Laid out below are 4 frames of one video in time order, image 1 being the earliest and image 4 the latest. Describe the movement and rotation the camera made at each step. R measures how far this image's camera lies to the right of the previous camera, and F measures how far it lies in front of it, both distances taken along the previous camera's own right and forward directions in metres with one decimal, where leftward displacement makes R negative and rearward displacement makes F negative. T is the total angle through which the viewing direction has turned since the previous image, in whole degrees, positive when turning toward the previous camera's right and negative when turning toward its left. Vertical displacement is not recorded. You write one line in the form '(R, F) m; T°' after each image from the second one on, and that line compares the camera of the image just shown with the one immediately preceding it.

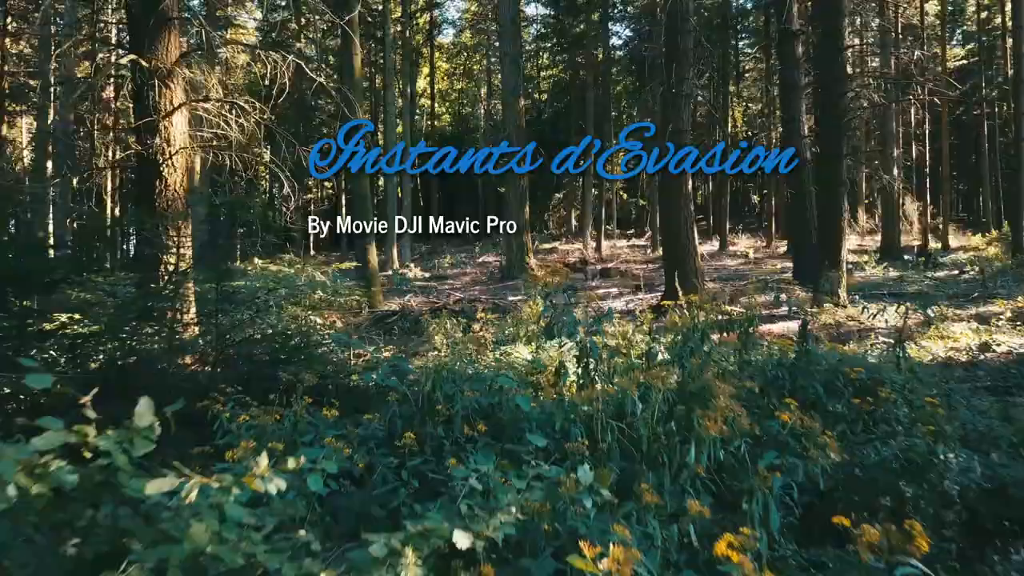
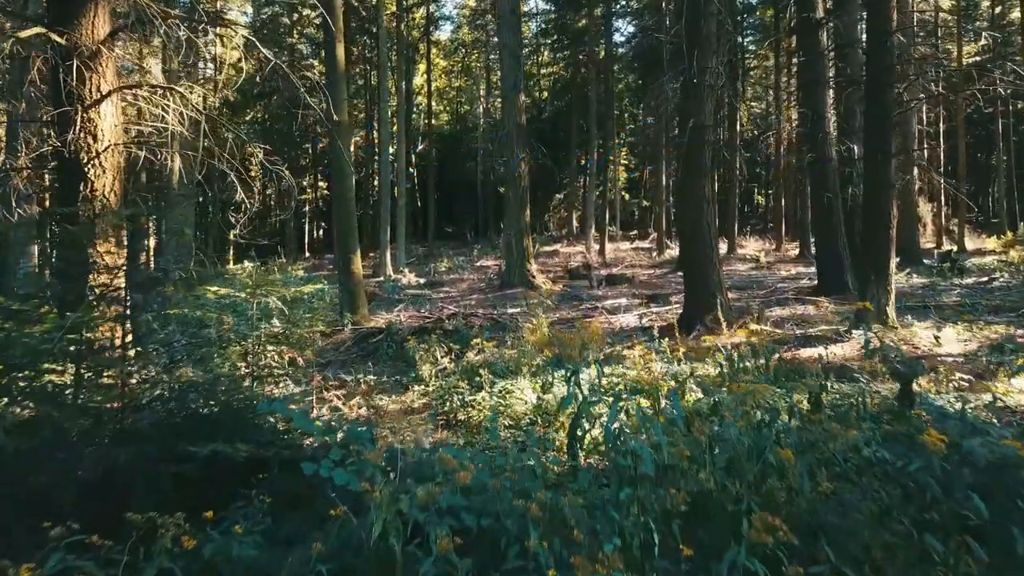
(0.0, +1.3) m; 0°
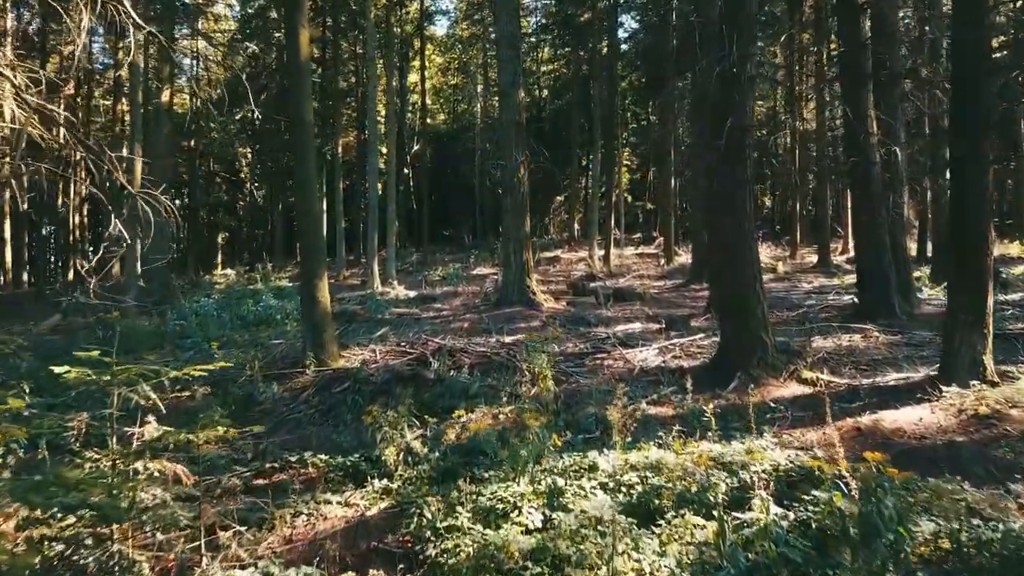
(0.0, +1.9) m; 0°
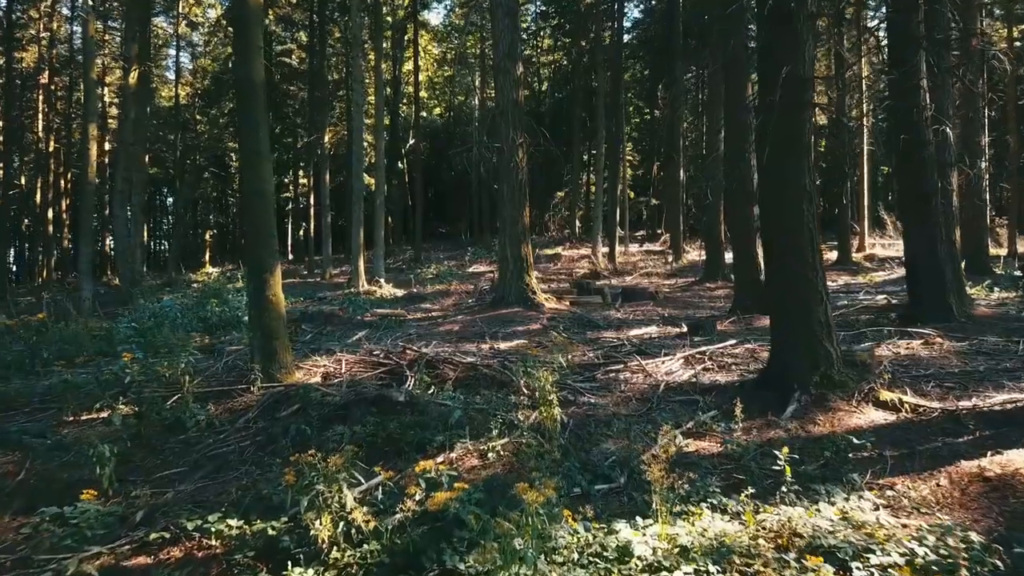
(0.0, +1.8) m; 0°
